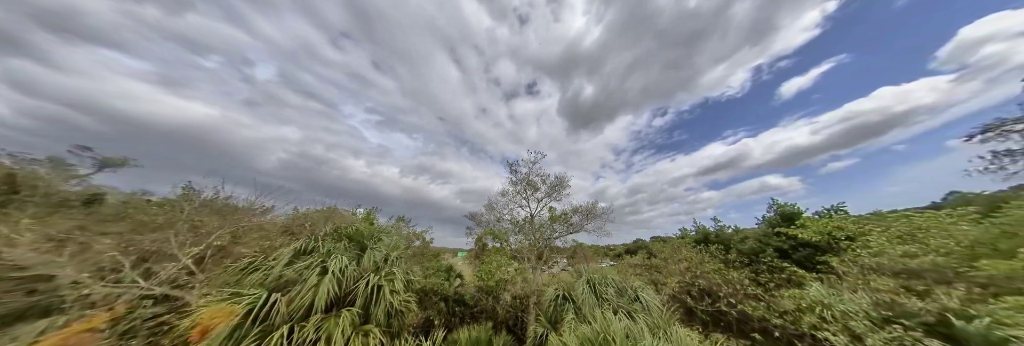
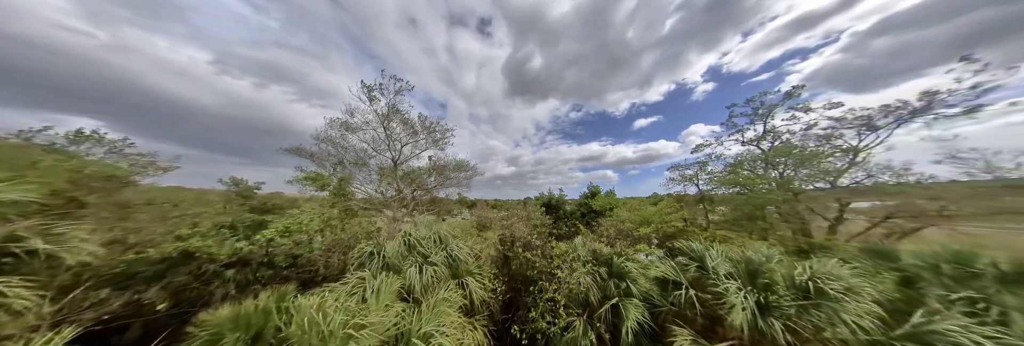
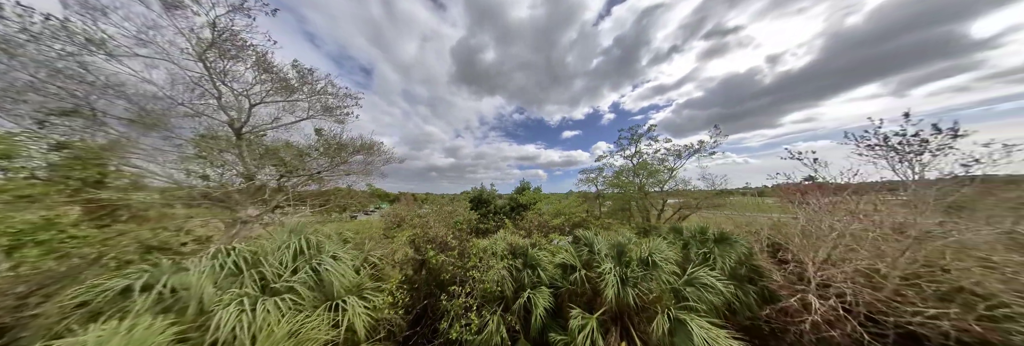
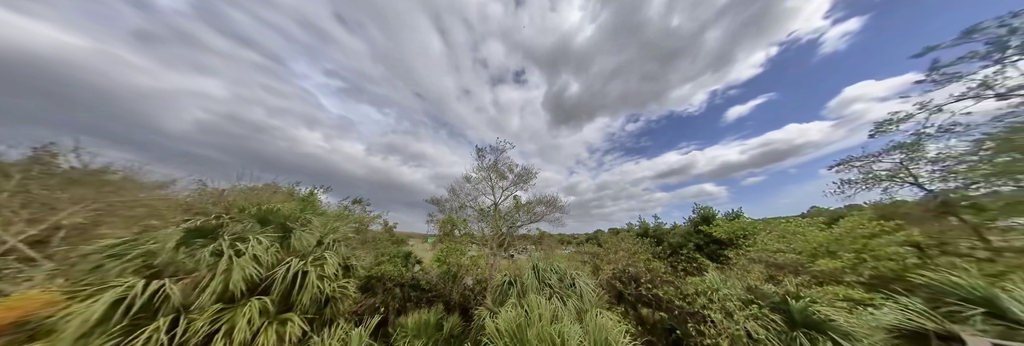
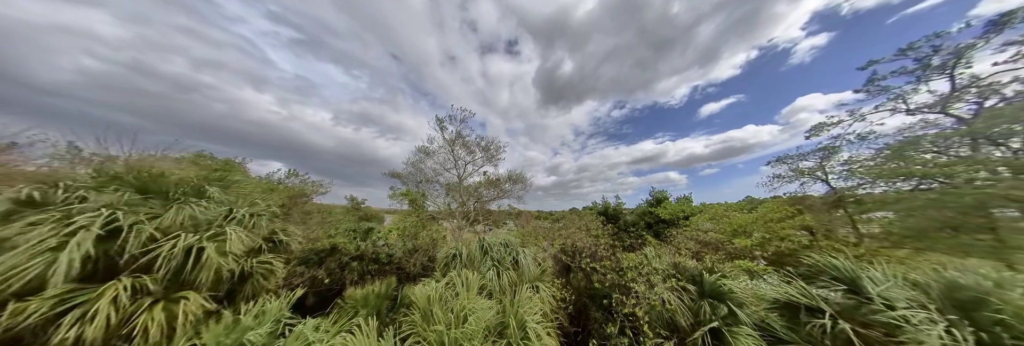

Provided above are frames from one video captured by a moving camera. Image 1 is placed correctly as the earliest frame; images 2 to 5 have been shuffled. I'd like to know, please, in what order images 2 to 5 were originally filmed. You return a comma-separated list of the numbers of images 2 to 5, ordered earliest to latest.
4, 5, 2, 3
